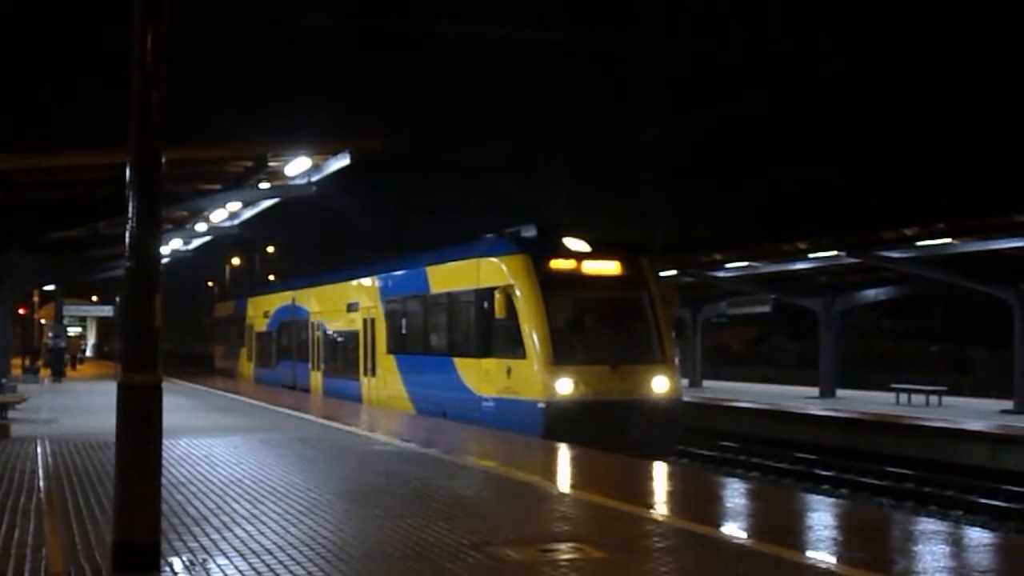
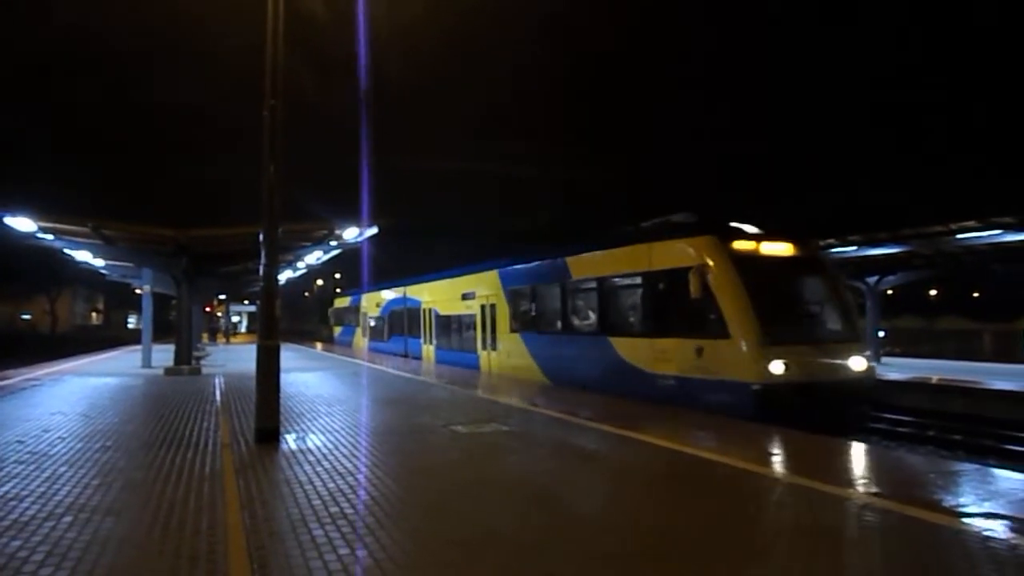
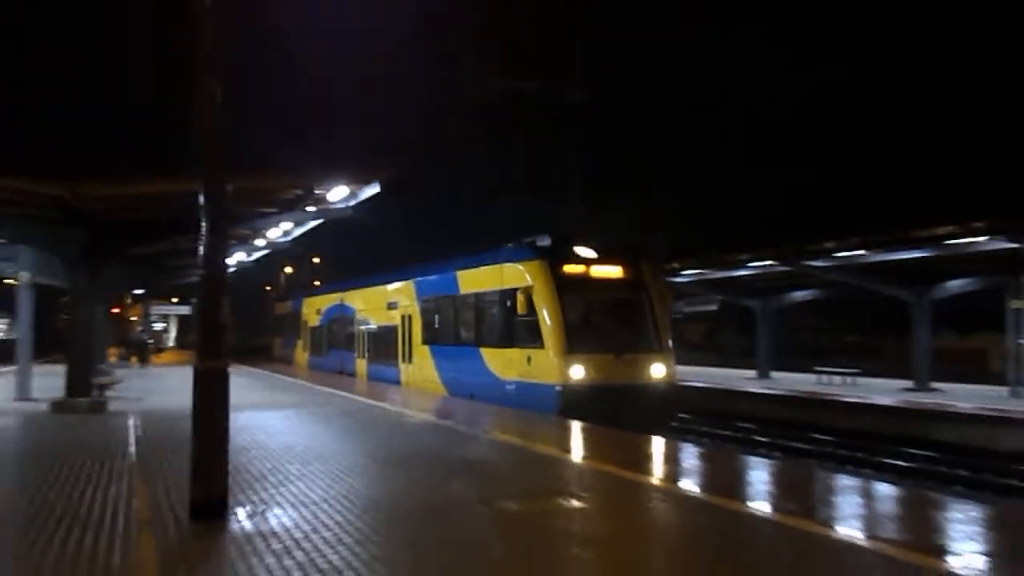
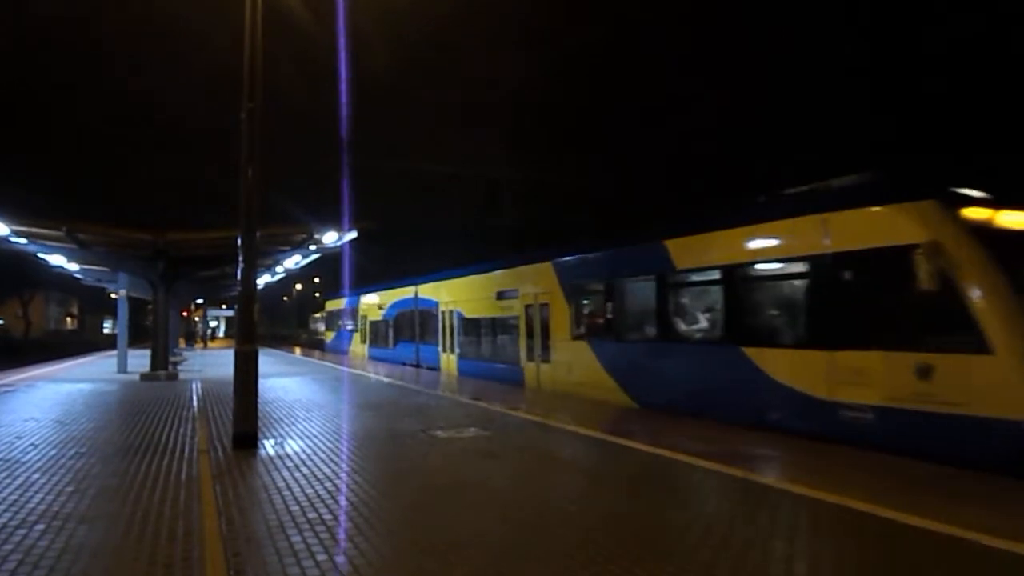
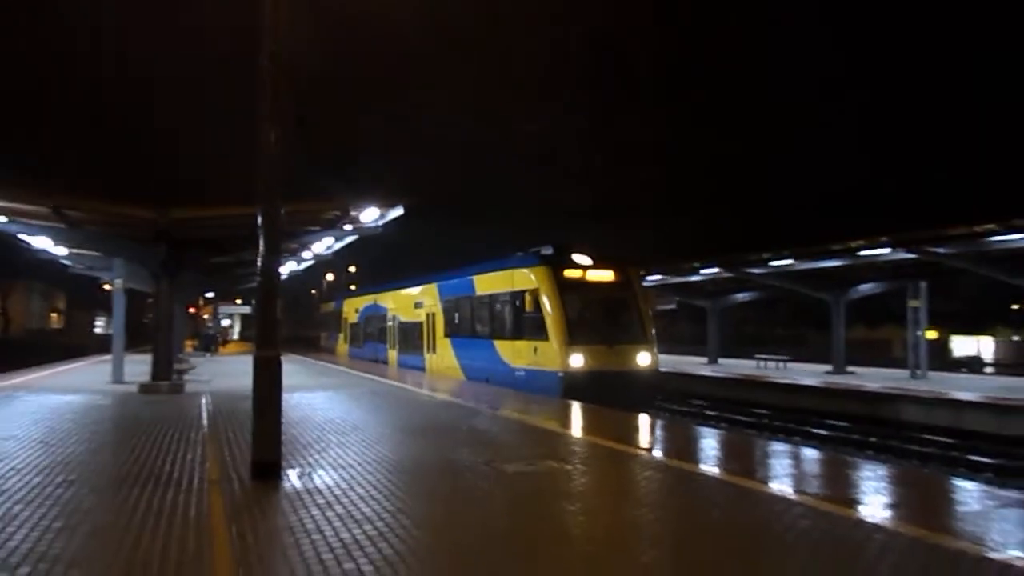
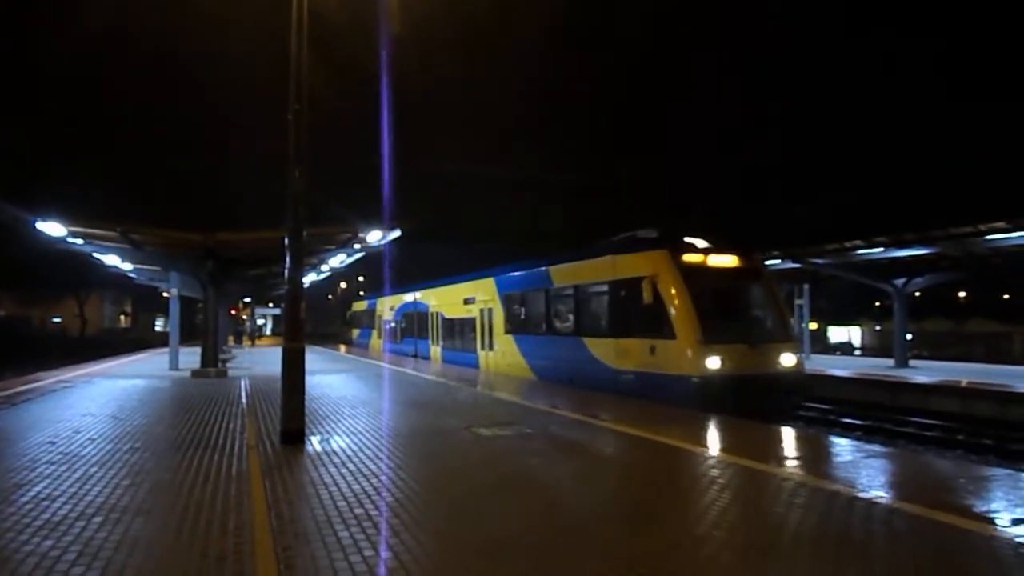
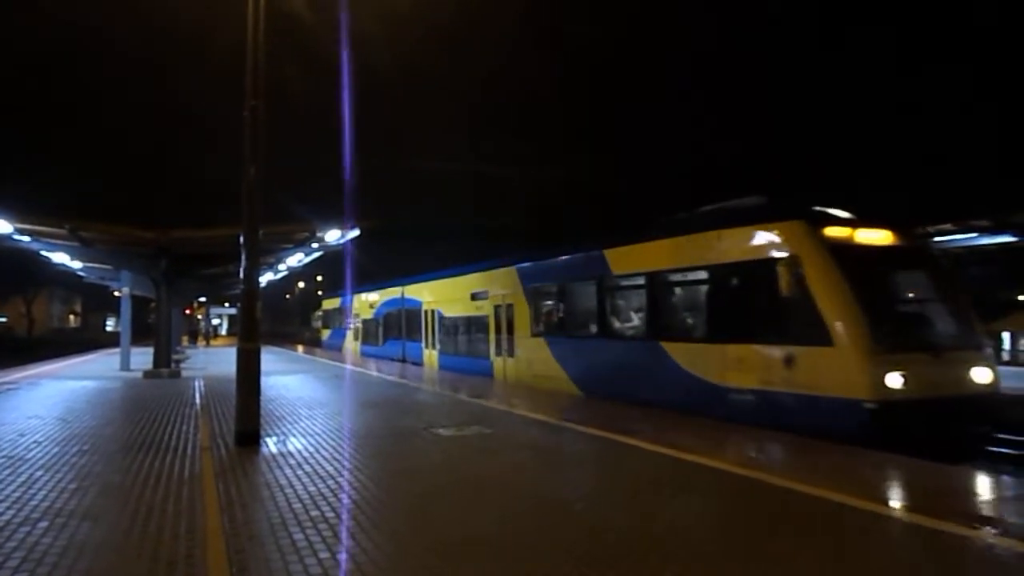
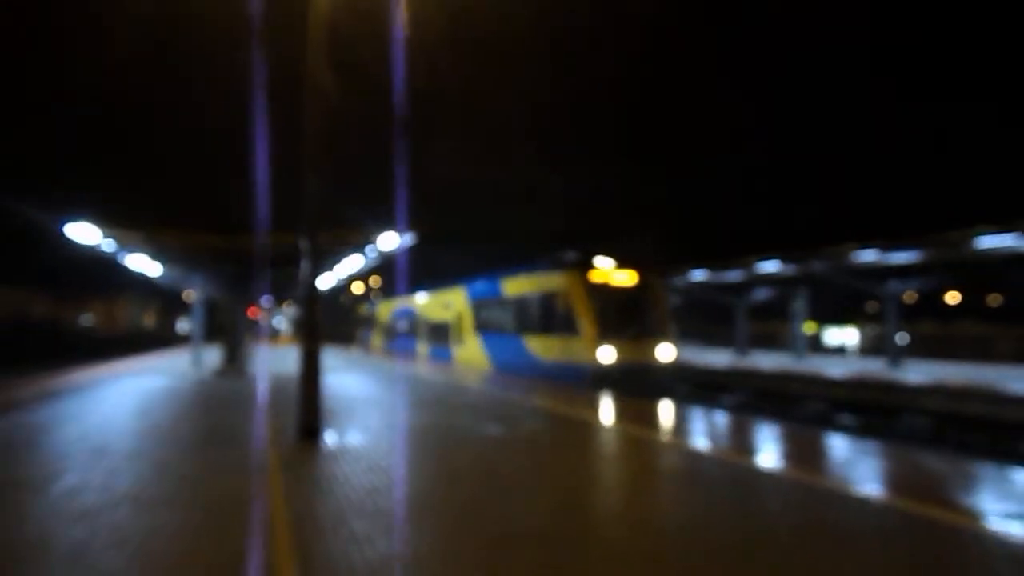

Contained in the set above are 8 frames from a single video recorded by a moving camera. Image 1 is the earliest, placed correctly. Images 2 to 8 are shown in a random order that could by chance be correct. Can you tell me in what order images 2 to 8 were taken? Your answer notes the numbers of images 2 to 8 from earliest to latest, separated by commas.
3, 5, 8, 6, 2, 7, 4
